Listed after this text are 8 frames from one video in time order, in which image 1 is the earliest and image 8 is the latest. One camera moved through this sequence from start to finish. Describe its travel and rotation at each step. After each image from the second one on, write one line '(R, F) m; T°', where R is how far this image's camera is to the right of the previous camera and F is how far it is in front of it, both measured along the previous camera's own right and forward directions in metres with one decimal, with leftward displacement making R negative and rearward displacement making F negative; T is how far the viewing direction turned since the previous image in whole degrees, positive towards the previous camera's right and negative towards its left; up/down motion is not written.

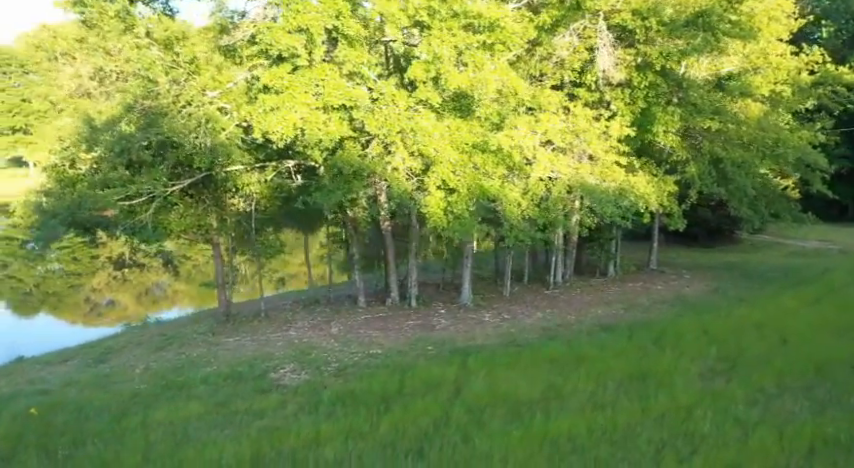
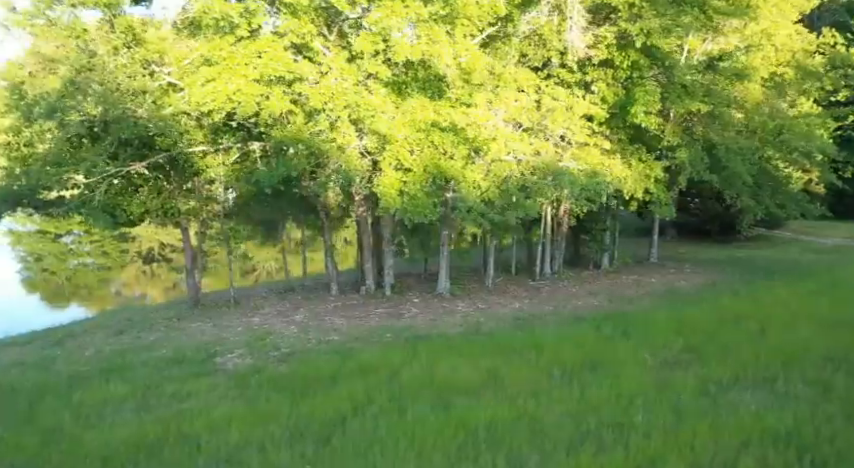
(+1.1, +0.4) m; -3°
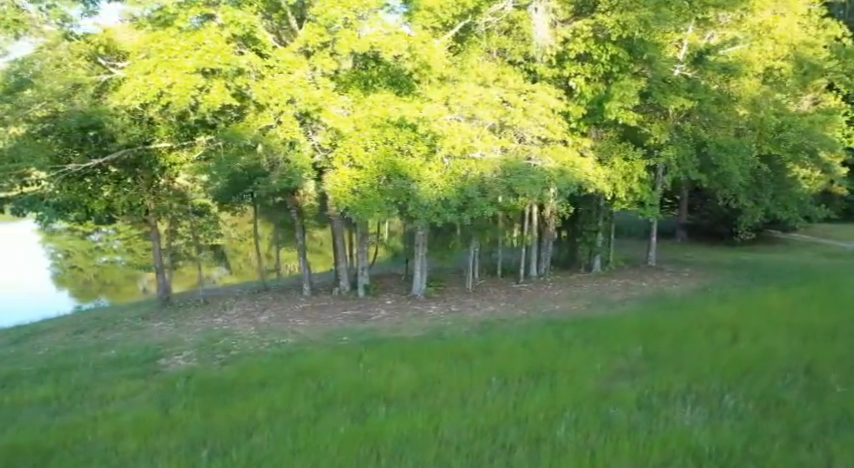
(+1.0, +0.4) m; -2°
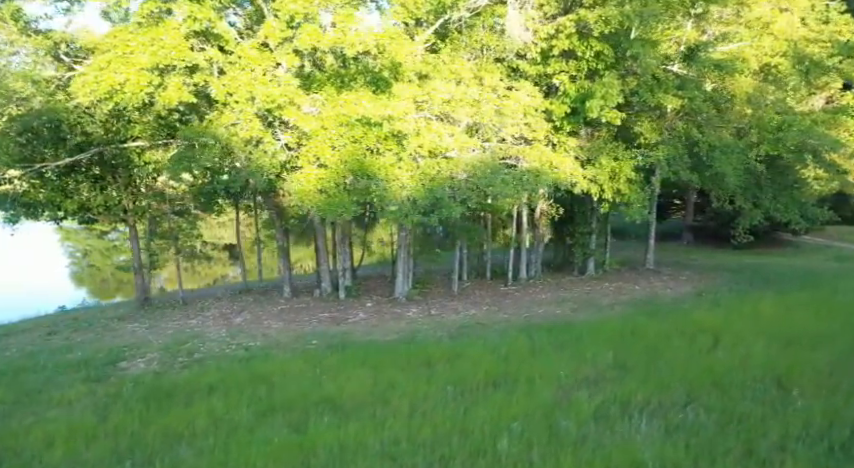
(+0.7, +0.3) m; -2°
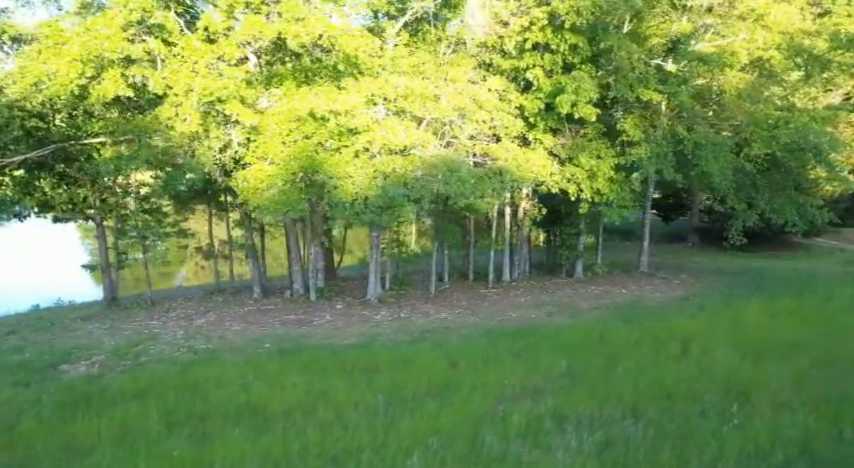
(+0.9, +0.4) m; -2°
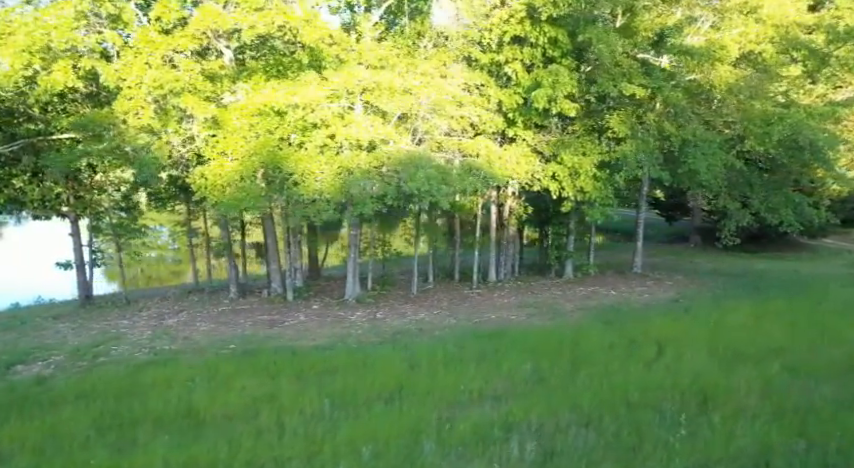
(+0.6, +0.3) m; -1°
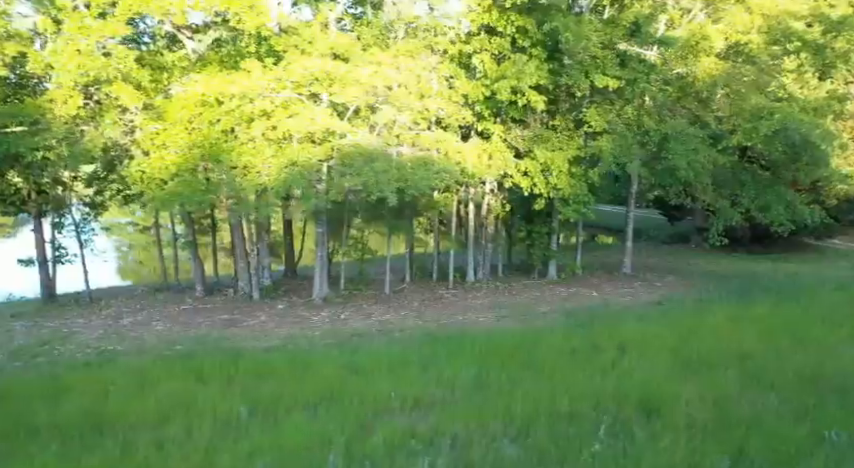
(+0.8, +0.4) m; -1°
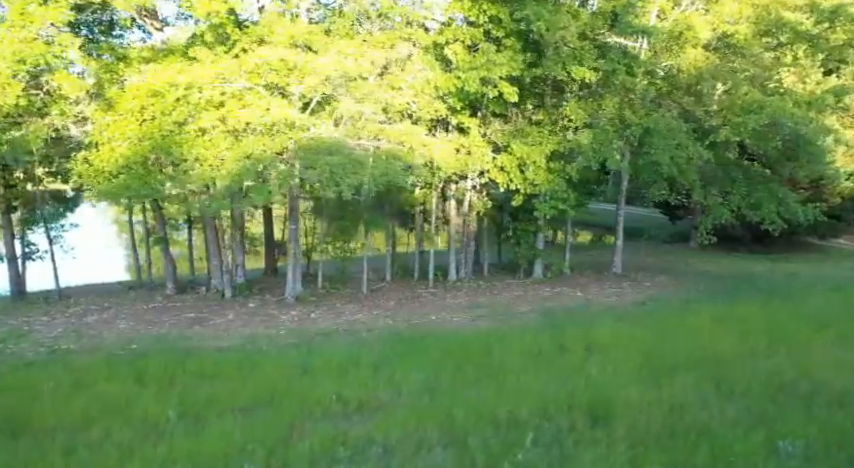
(+0.6, +0.3) m; -1°
